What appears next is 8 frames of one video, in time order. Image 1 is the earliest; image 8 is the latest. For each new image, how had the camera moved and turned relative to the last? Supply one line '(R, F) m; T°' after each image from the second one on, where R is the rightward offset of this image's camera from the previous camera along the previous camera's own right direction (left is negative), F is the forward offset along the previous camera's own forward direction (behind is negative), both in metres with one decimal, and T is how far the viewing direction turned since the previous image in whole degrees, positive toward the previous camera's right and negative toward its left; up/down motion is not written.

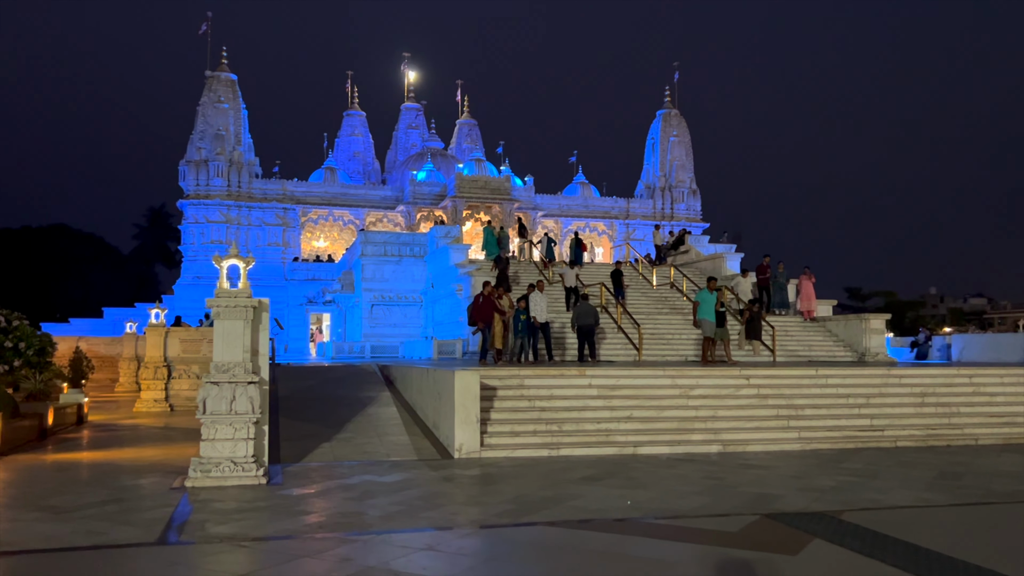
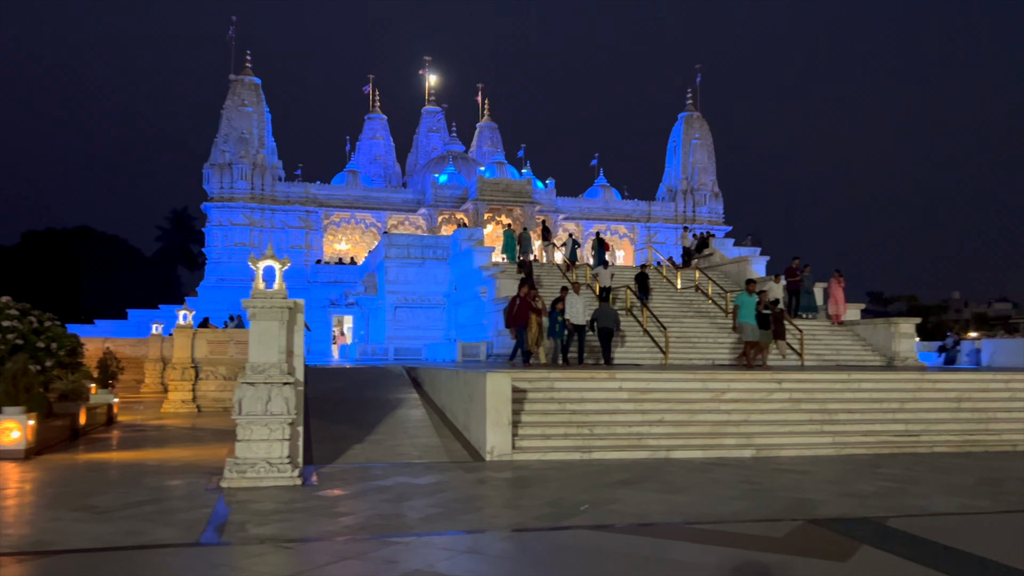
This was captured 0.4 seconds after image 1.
(-0.2, 0.0) m; -1°
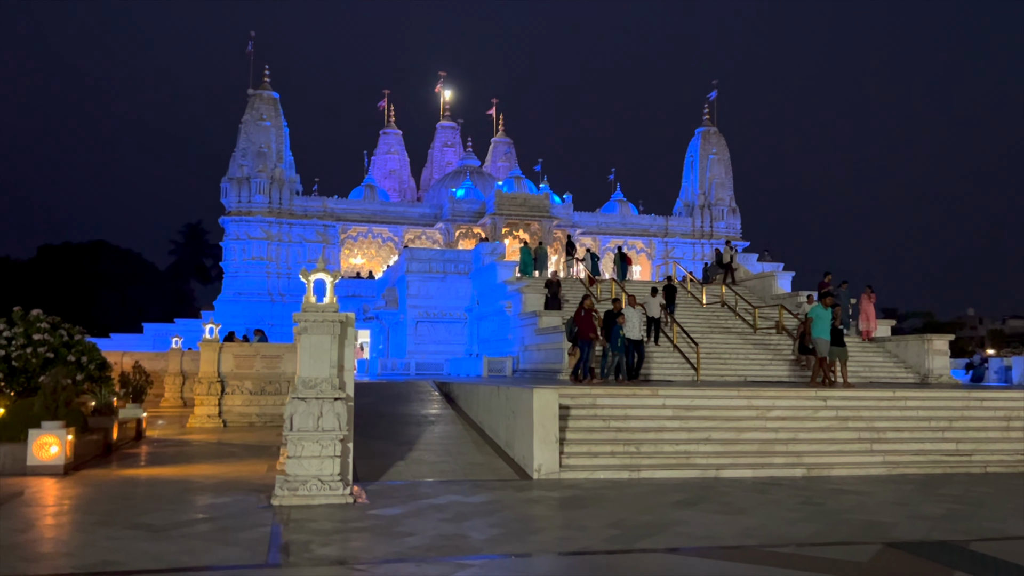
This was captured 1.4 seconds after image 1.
(-0.5, +0.2) m; -1°
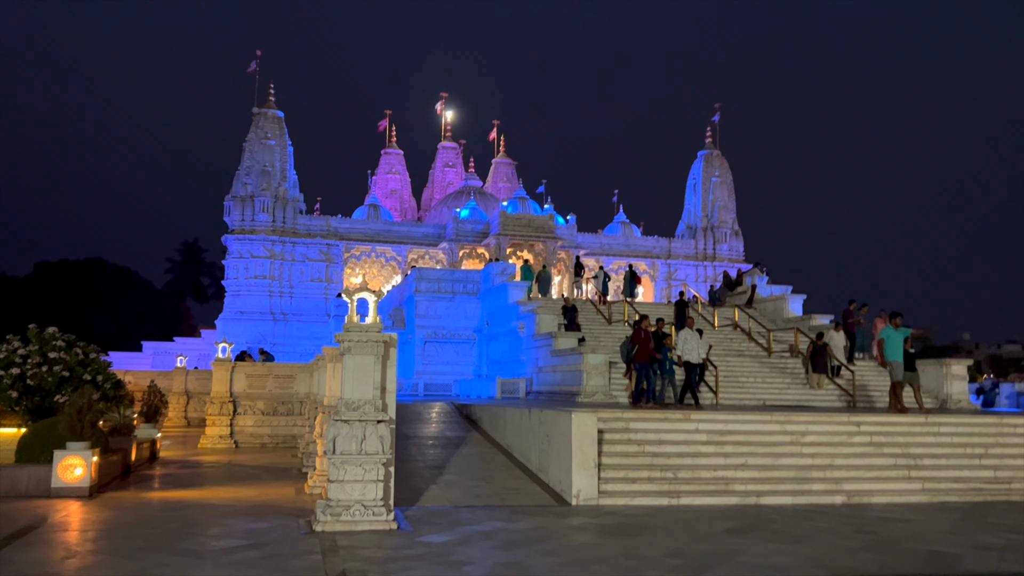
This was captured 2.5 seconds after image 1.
(-0.5, +0.2) m; 0°
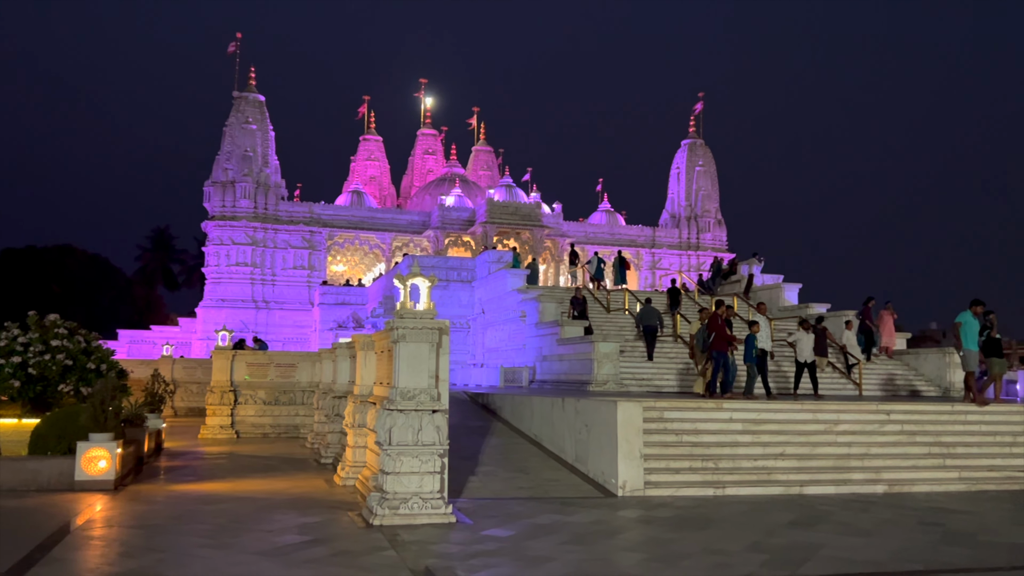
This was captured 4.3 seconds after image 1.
(-0.8, +0.3) m; +2°
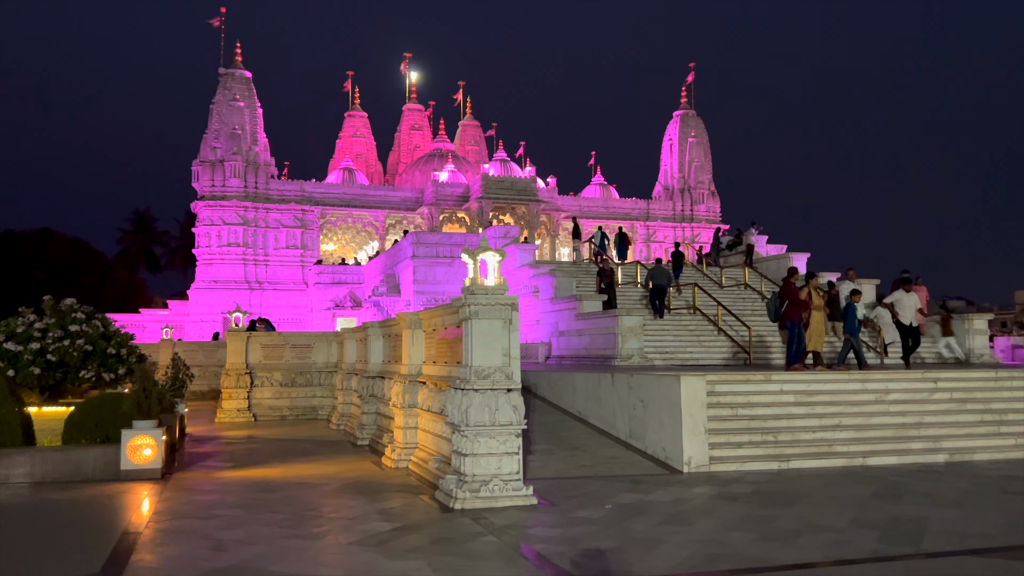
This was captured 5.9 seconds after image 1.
(-0.8, +0.3) m; +1°
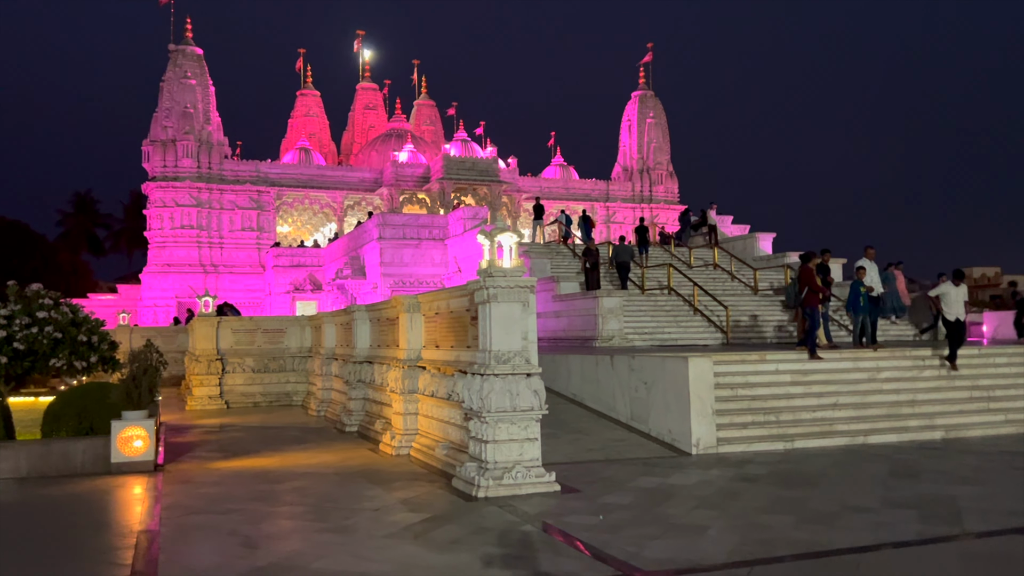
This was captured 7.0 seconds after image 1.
(-0.6, +0.2) m; +3°
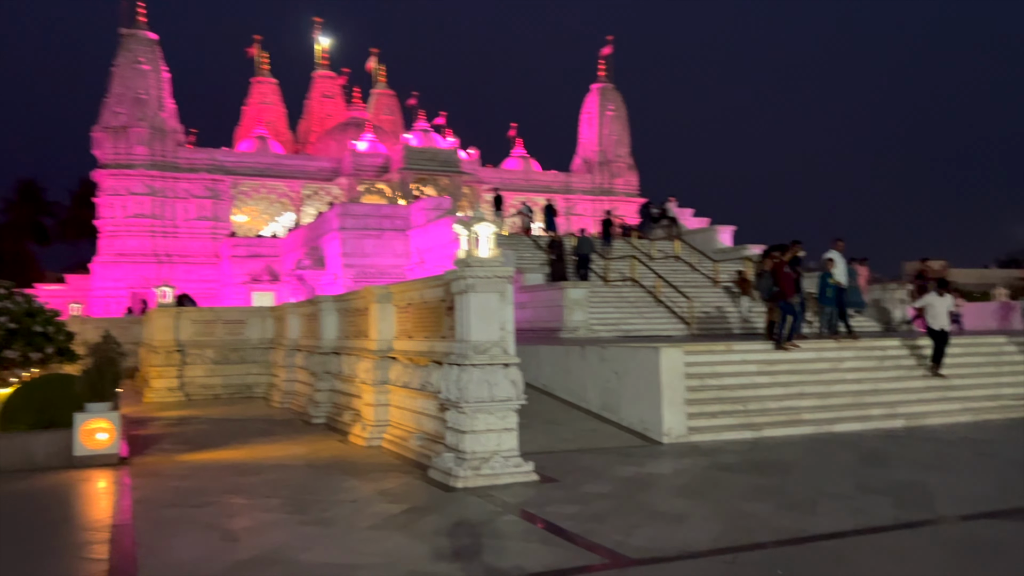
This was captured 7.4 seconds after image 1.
(-0.2, 0.0) m; +3°
